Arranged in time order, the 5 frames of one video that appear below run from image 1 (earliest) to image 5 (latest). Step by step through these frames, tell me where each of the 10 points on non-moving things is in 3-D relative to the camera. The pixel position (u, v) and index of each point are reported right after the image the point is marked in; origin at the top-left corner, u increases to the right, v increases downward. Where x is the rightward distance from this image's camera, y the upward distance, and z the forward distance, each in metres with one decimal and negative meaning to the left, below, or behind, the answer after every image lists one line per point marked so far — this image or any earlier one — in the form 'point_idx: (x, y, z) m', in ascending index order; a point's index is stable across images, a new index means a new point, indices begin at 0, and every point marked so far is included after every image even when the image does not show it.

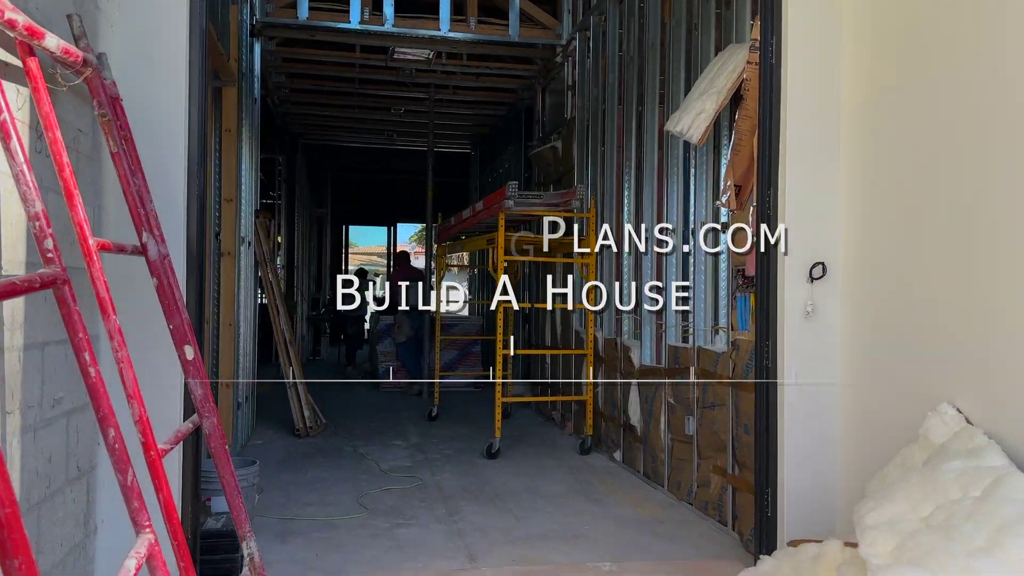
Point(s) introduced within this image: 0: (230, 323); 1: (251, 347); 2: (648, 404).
0: (-2.0, -0.3, +5.3) m
1: (-2.2, -0.5, +6.2) m
2: (+0.9, -0.7, +4.8) m
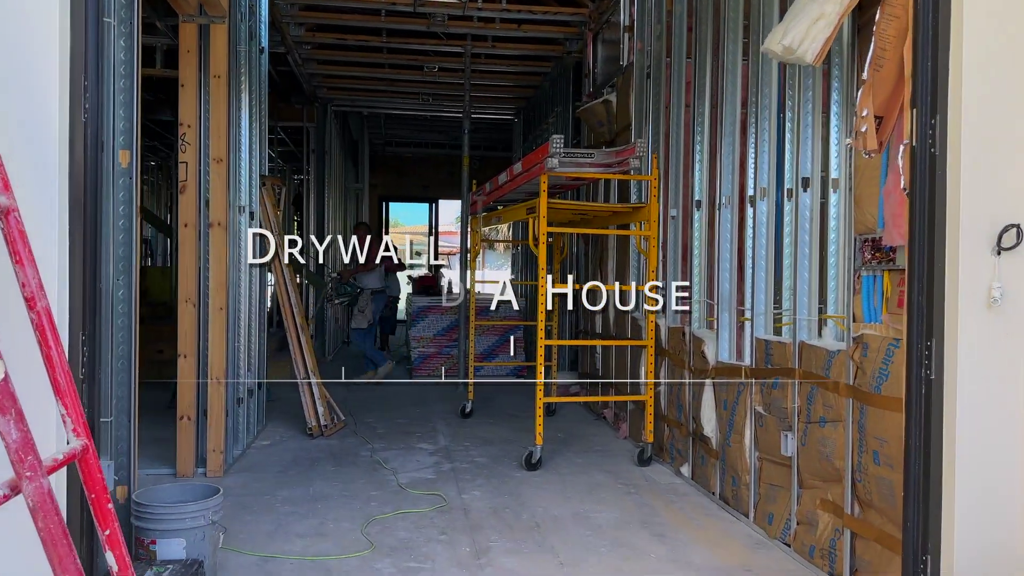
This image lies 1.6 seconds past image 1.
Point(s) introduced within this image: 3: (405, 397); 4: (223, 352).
0: (-1.7, -0.1, +4.5) m
1: (-1.8, -0.3, +5.4) m
2: (+1.1, -0.6, +3.8) m
3: (-1.0, -1.0, +7.1) m
4: (-1.7, -0.4, +4.5) m
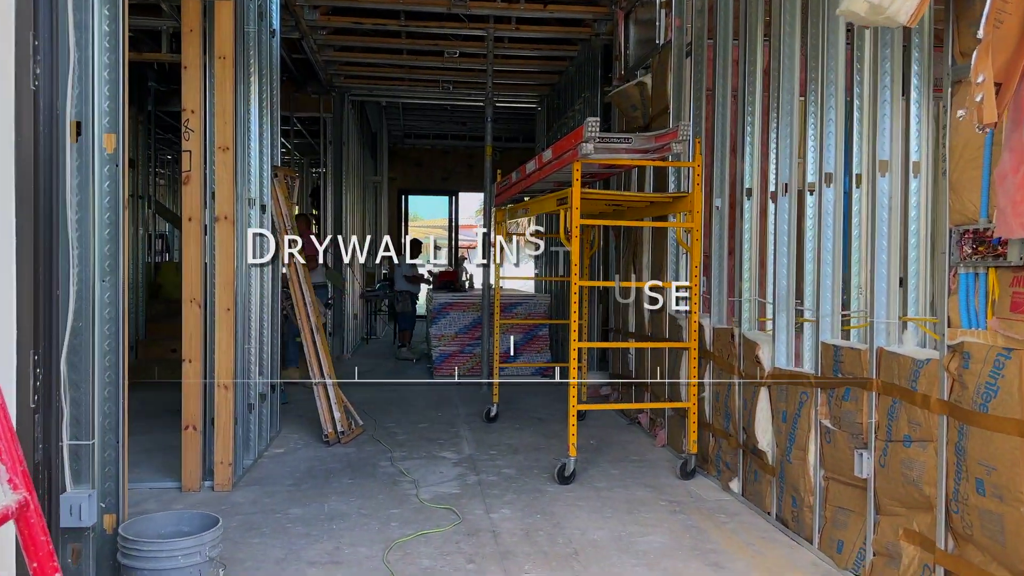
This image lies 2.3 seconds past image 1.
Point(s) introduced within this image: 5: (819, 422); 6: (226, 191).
0: (-1.5, -0.1, +4.1) m
1: (-1.7, -0.3, +5.1) m
2: (+1.3, -0.6, +3.4) m
3: (-0.8, -1.0, +6.8) m
4: (-1.5, -0.4, +4.1) m
5: (+1.3, -0.6, +3.2) m
6: (-1.6, +0.5, +4.1) m
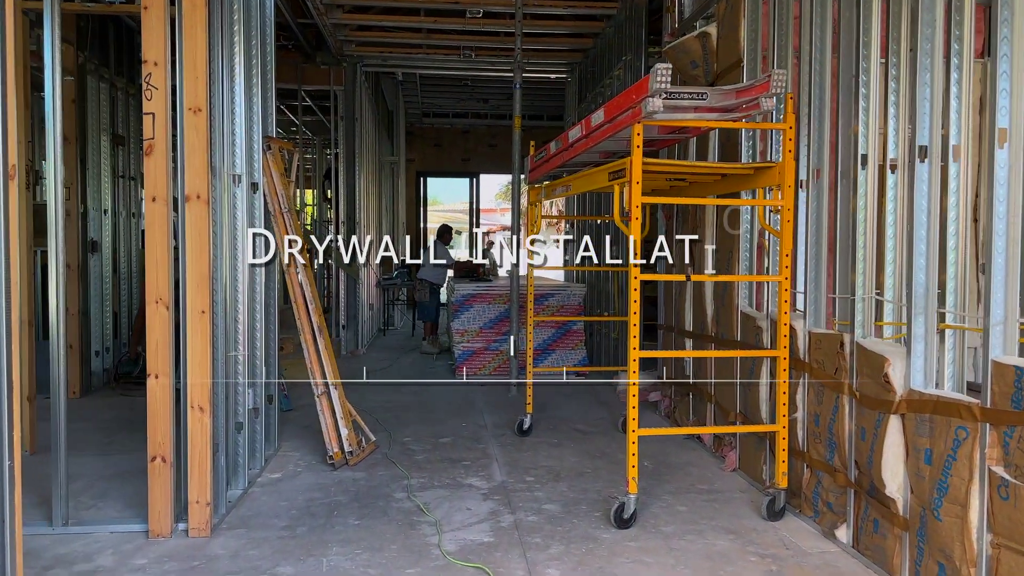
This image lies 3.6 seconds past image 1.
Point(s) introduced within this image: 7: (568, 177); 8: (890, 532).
0: (-1.3, -0.1, +3.3) m
1: (-1.4, -0.3, +4.3) m
2: (+1.4, -0.6, +2.6) m
3: (-0.5, -0.9, +6.0) m
4: (-1.3, -0.4, +3.3) m
5: (+1.5, -0.6, +2.3) m
6: (-1.4, +0.5, +3.3) m
7: (+0.3, +0.6, +4.4) m
8: (+1.4, -0.9, +2.8) m
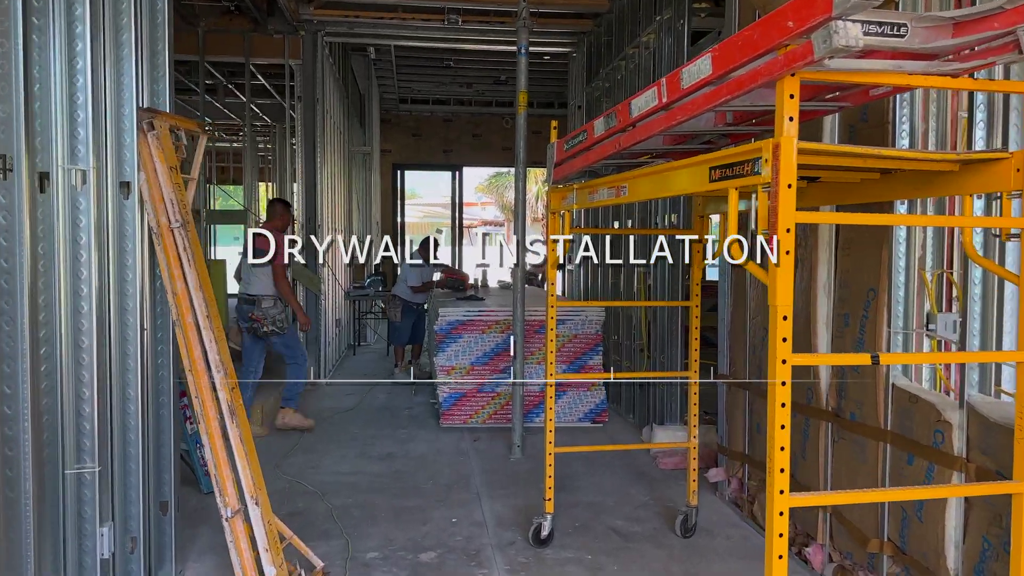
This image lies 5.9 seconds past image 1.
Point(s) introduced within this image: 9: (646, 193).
0: (-1.2, -0.3, +1.8) m
1: (-1.4, -0.5, +2.7) m
2: (+1.6, -0.8, +1.1) m
3: (-0.5, -1.1, +4.4) m
4: (-1.2, -0.6, +1.8) m
5: (+1.6, -0.8, +0.9) m
6: (-1.3, +0.3, +1.7) m
7: (+0.4, +0.4, +2.8) m
8: (+1.5, -1.1, +1.3) m
9: (+0.4, +0.3, +2.7) m
